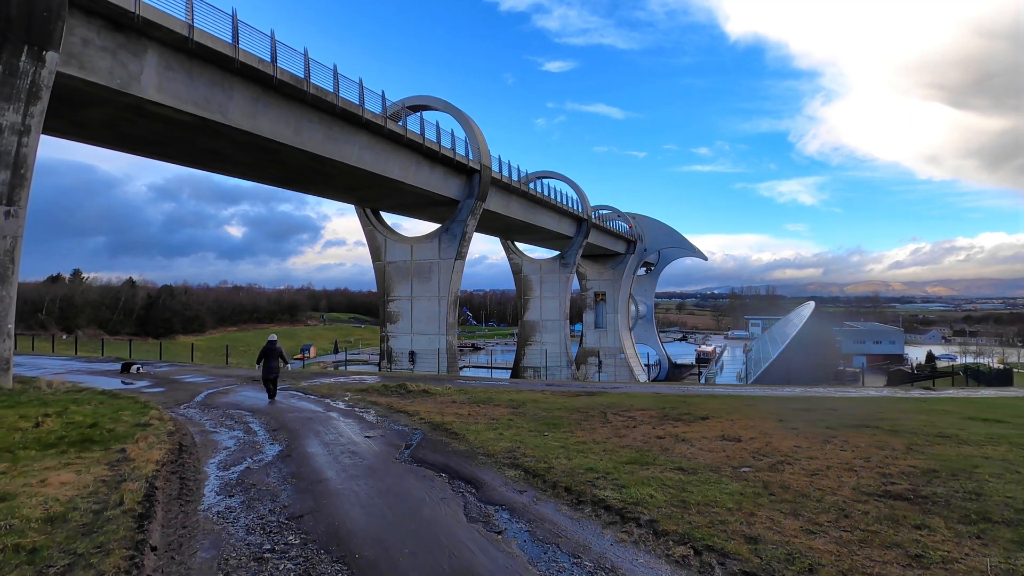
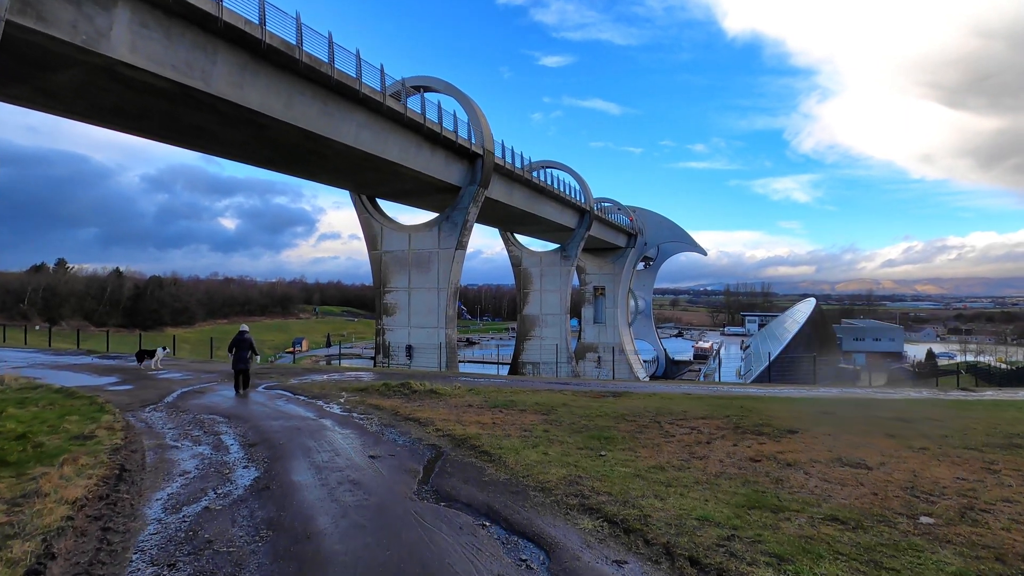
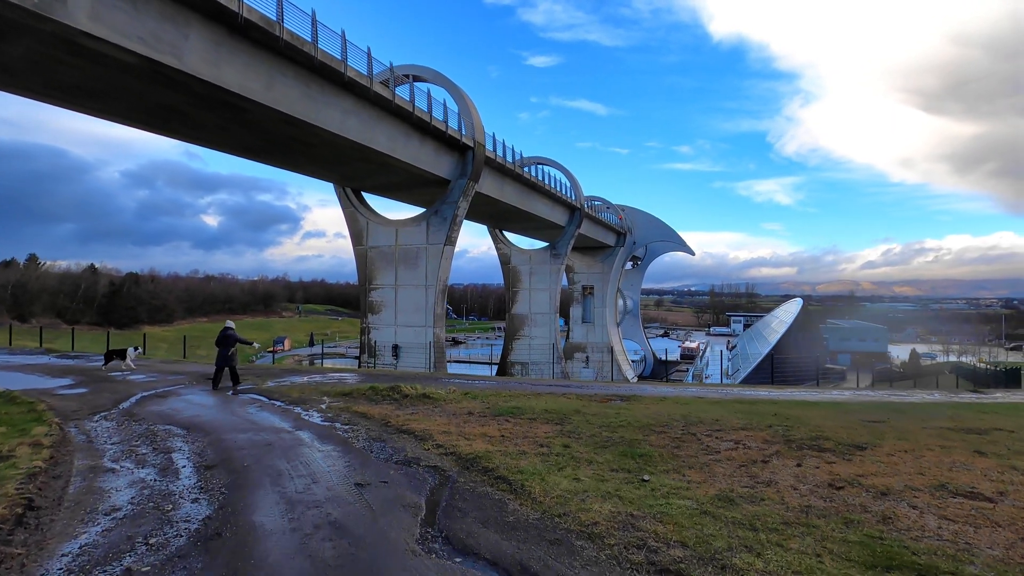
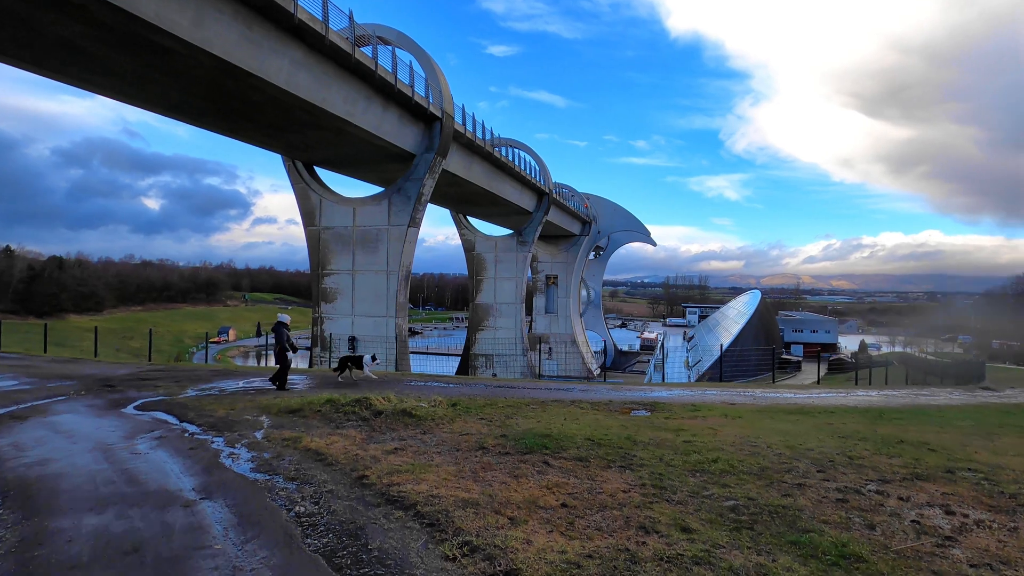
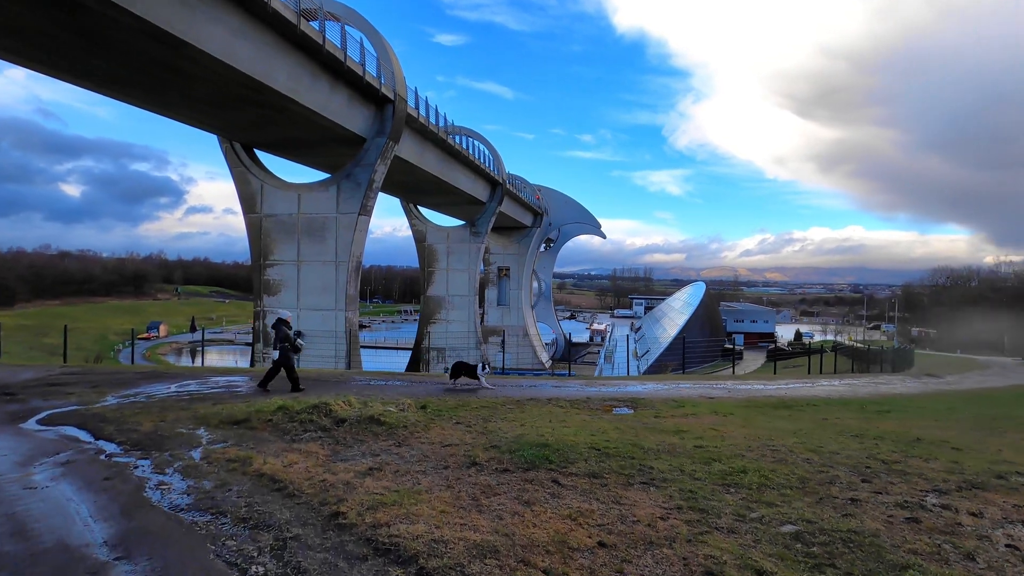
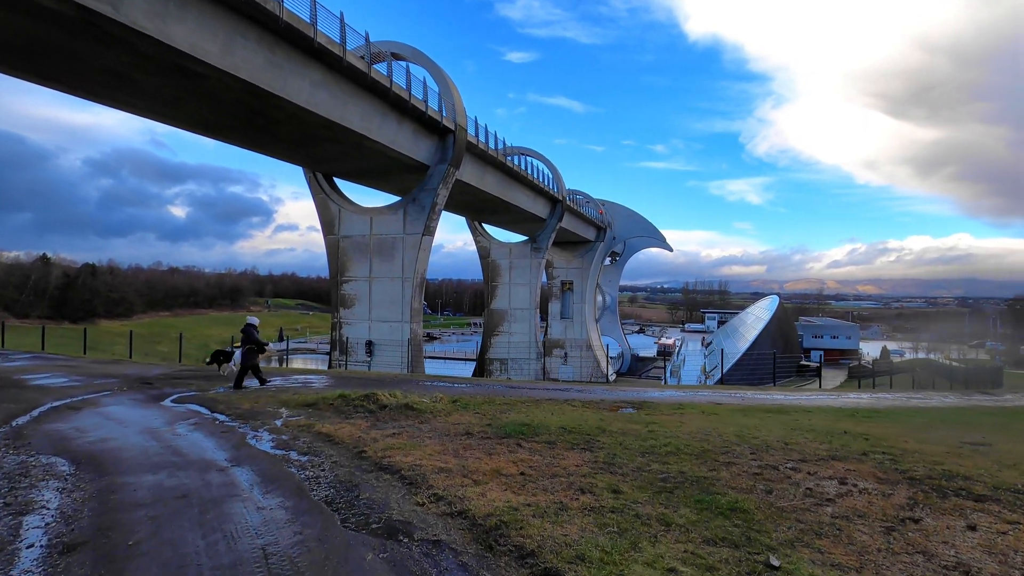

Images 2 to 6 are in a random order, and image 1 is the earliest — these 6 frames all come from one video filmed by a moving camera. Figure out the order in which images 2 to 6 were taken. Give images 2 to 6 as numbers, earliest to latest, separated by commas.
2, 3, 6, 4, 5
